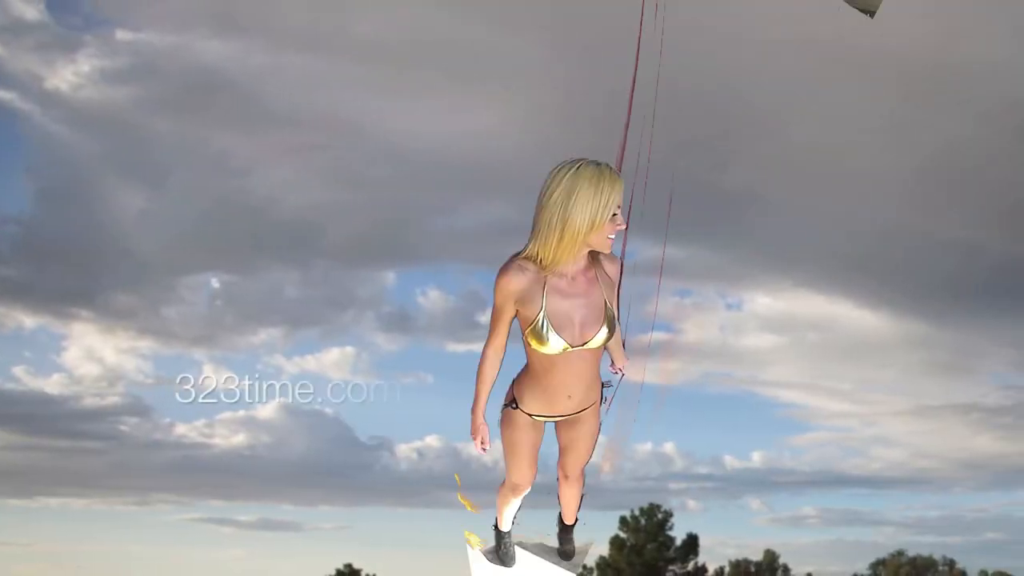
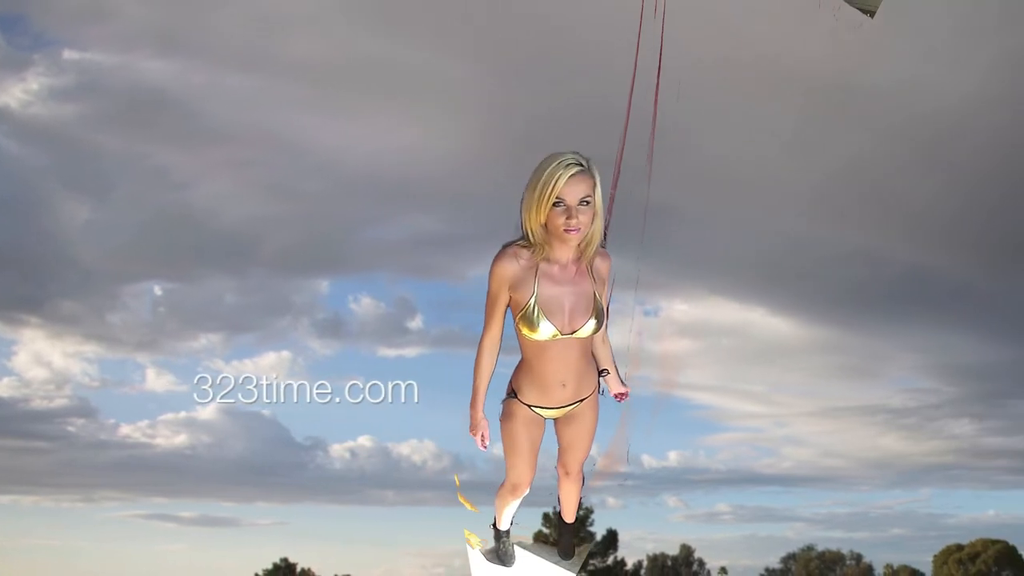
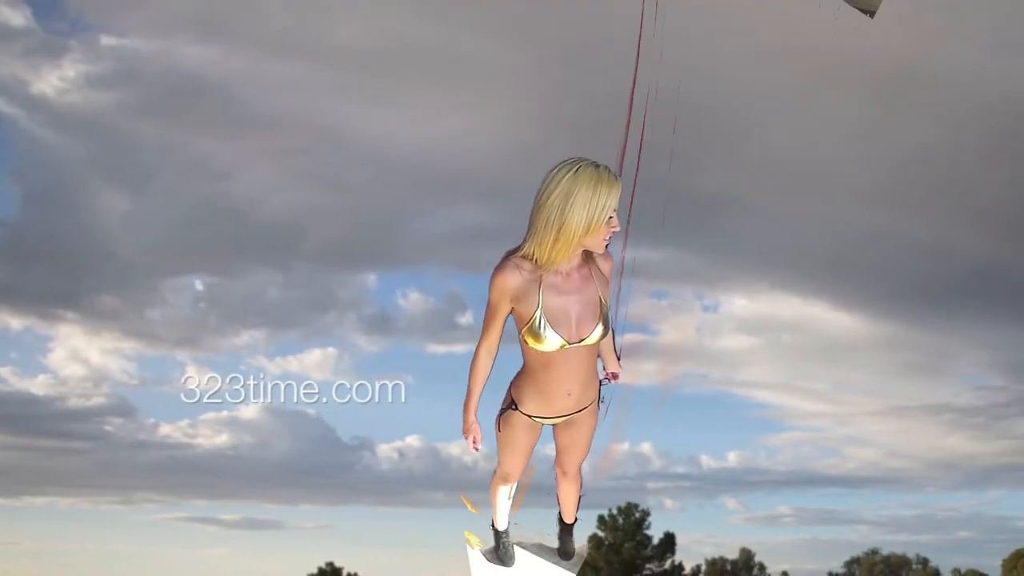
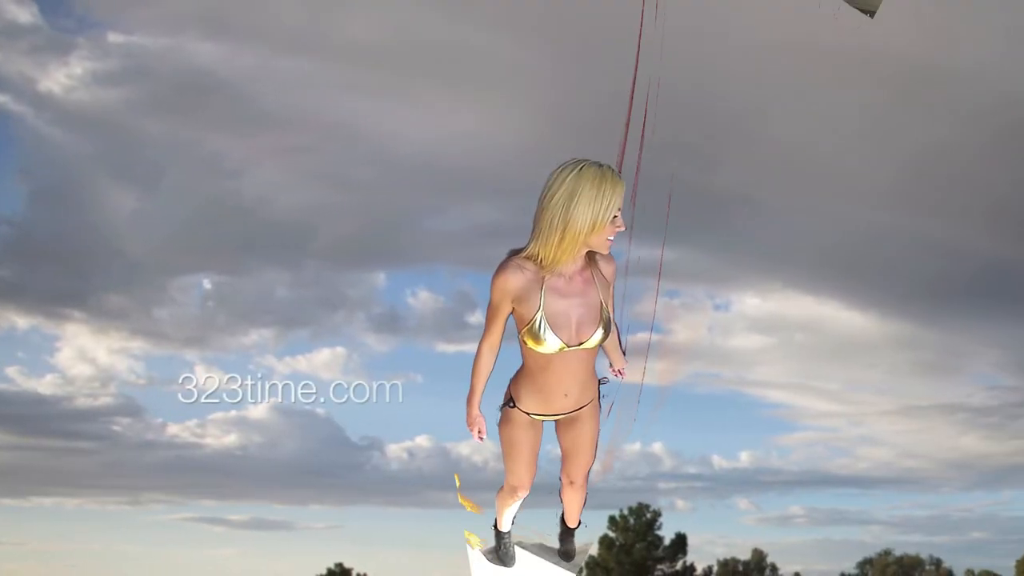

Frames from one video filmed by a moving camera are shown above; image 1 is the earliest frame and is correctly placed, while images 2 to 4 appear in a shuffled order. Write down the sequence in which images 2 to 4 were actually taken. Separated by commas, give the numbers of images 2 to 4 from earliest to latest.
4, 3, 2
